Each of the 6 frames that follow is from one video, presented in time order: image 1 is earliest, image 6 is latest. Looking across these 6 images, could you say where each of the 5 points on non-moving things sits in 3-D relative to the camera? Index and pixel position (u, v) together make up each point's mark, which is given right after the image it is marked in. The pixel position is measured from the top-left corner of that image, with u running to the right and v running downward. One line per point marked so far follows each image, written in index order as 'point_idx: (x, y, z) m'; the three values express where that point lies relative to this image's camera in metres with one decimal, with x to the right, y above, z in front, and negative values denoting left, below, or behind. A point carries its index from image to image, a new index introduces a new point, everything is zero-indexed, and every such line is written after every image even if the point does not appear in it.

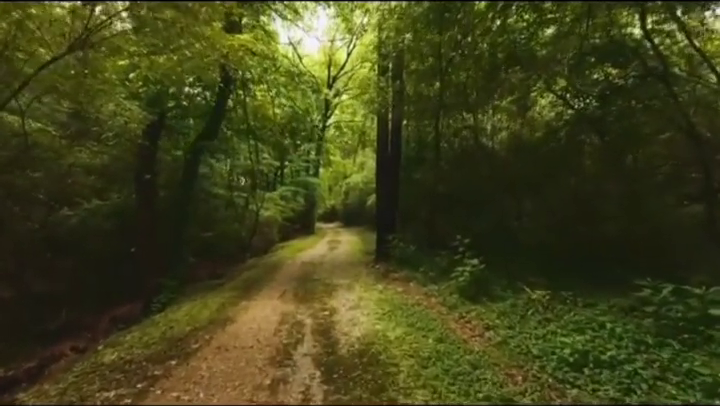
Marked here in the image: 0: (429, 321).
0: (+1.2, -2.2, +10.7) m
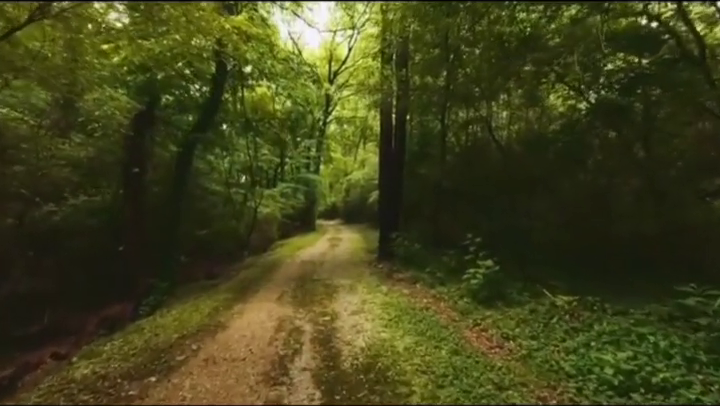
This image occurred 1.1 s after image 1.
0: (+1.3, -2.1, +9.7) m
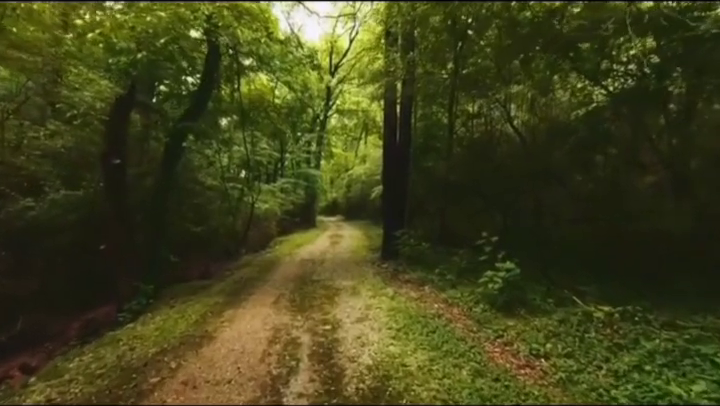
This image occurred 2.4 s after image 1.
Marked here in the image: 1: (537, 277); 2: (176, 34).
0: (+1.4, -2.0, +8.5) m
1: (+3.5, -1.4, +11.5) m
2: (-4.0, +3.6, +12.6) m
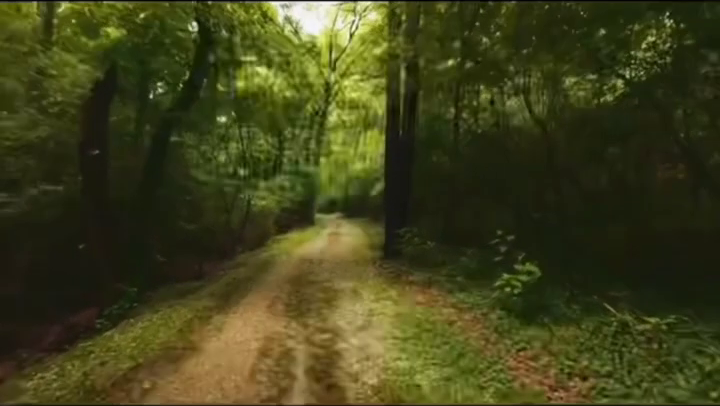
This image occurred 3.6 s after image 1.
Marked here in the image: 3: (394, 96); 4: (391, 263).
0: (+1.4, -1.9, +7.4) m
1: (+3.5, -1.4, +10.5) m
2: (-3.9, +3.7, +11.6) m
3: (+1.0, +3.2, +17.1) m
4: (+0.9, -1.7, +16.4) m
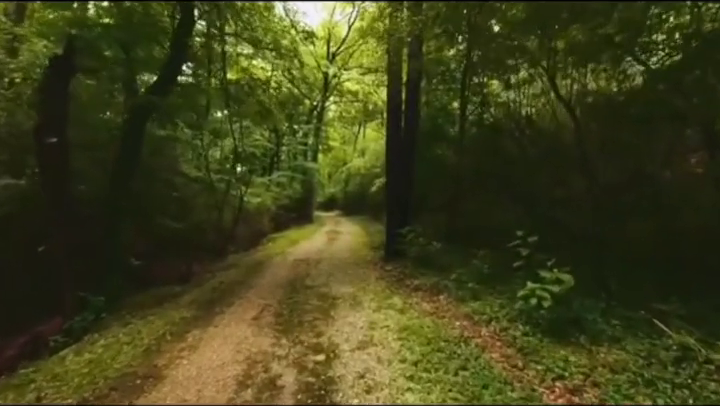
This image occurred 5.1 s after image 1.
0: (+1.4, -1.9, +6.0) m
1: (+3.5, -1.3, +9.0) m
2: (-3.9, +3.8, +10.1) m
3: (+1.0, +3.3, +15.6) m
4: (+0.9, -1.6, +15.0) m
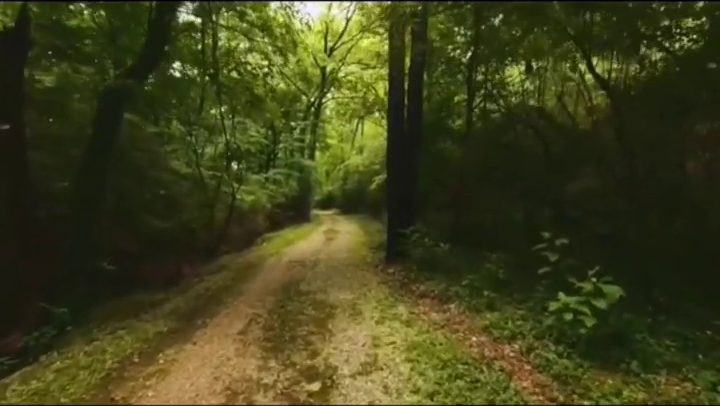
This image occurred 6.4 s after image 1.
0: (+1.5, -1.9, +4.7) m
1: (+3.5, -1.3, +7.8) m
2: (-3.9, +3.8, +8.8) m
3: (+1.0, +3.3, +14.3) m
4: (+0.9, -1.5, +13.7) m
